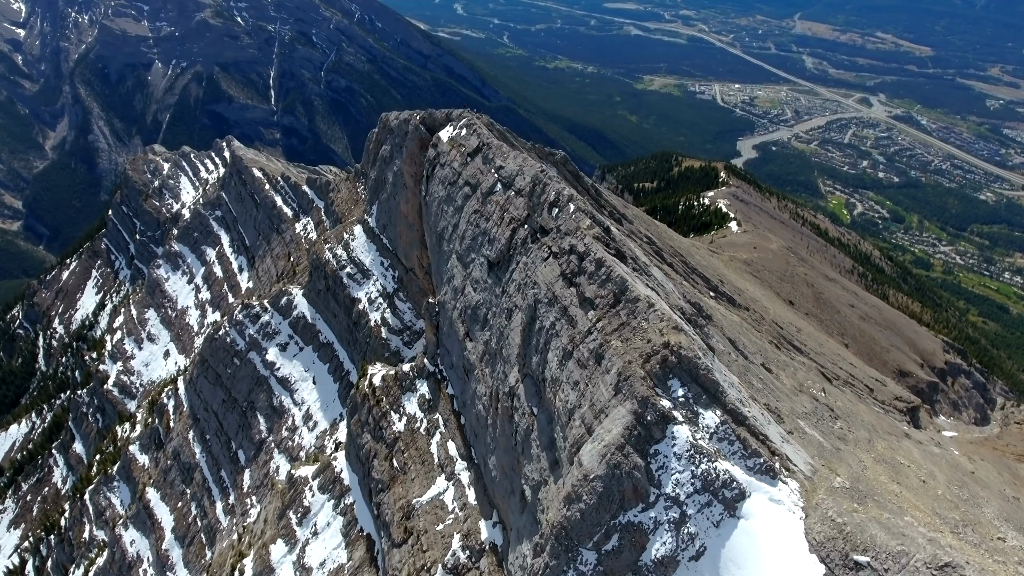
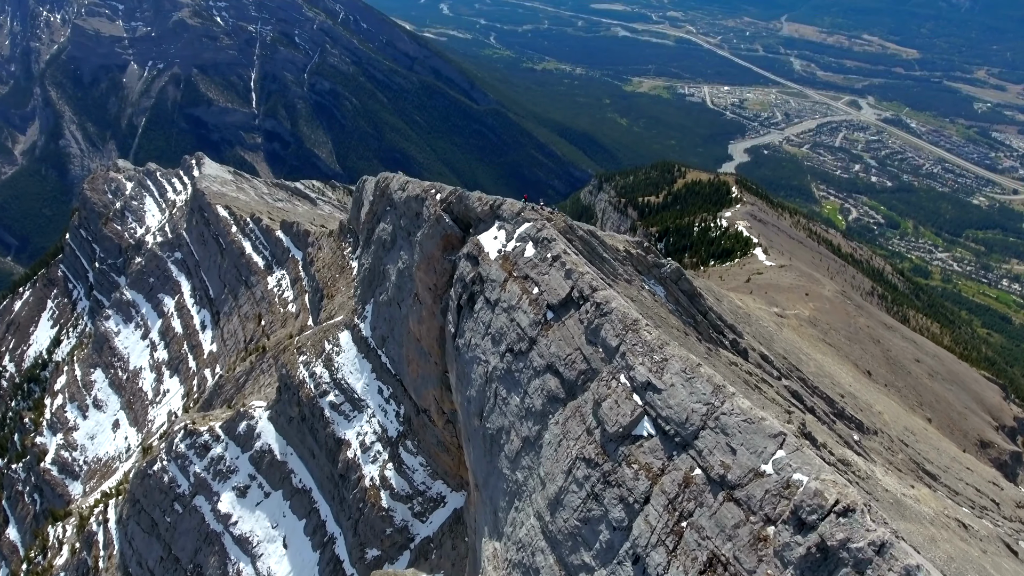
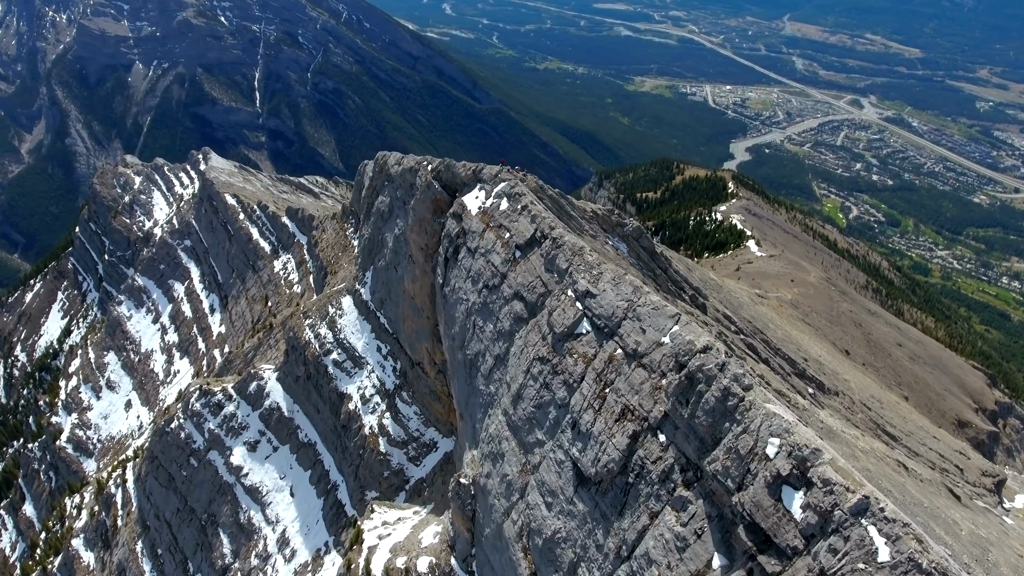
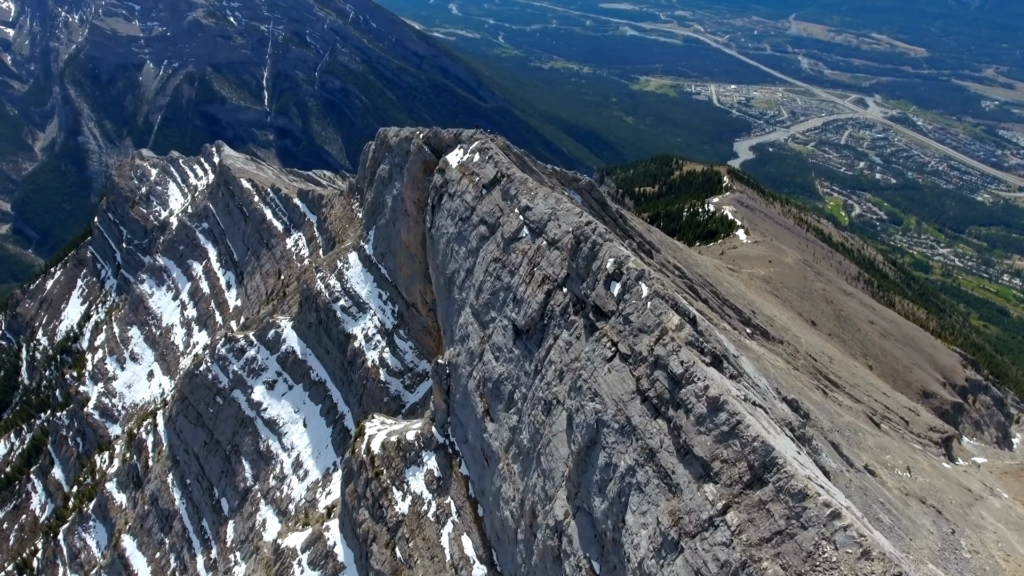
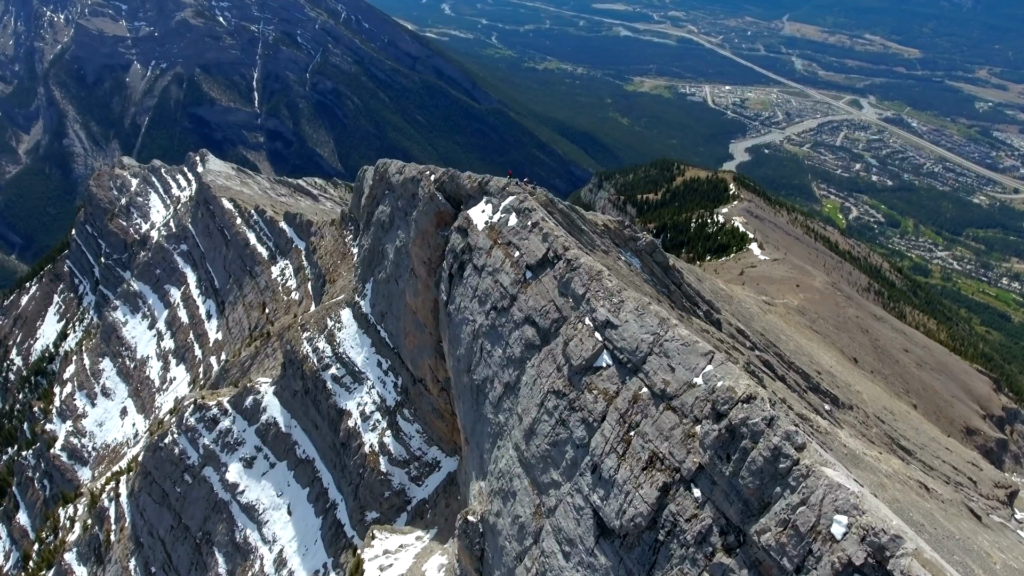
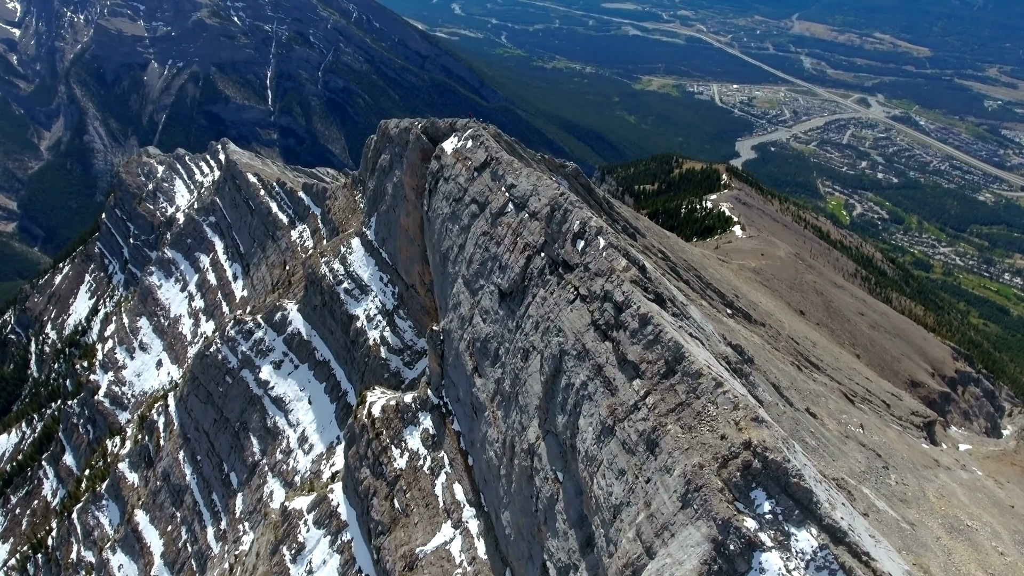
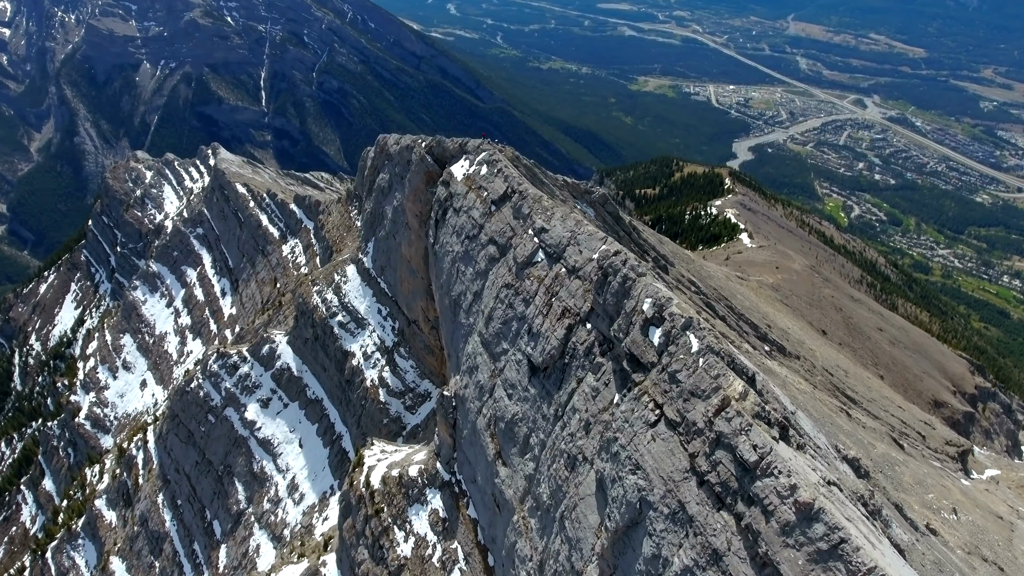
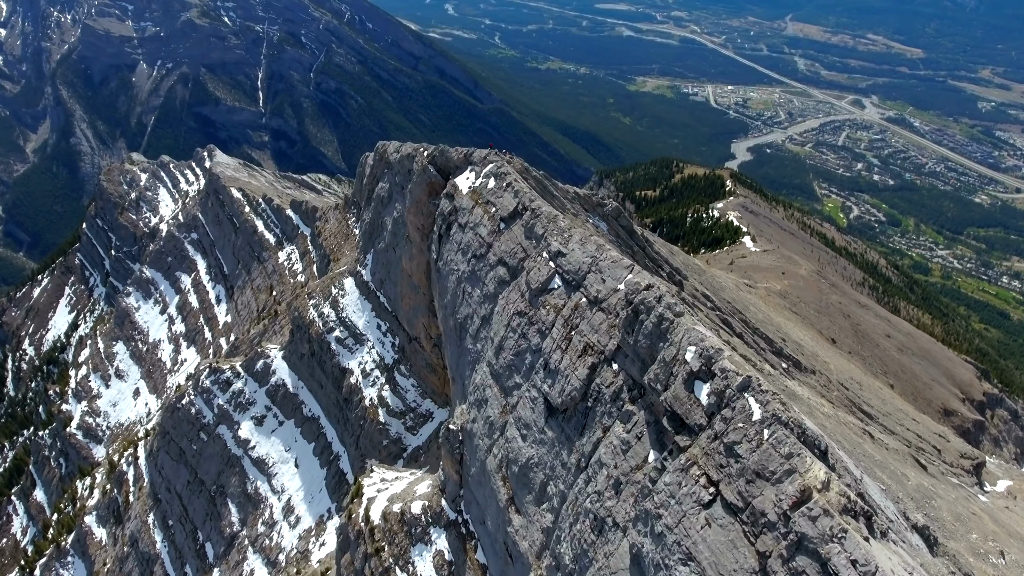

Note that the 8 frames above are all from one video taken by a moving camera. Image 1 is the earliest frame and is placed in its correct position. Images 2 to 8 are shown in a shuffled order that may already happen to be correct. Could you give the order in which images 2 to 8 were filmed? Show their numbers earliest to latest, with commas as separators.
6, 4, 7, 8, 3, 5, 2
